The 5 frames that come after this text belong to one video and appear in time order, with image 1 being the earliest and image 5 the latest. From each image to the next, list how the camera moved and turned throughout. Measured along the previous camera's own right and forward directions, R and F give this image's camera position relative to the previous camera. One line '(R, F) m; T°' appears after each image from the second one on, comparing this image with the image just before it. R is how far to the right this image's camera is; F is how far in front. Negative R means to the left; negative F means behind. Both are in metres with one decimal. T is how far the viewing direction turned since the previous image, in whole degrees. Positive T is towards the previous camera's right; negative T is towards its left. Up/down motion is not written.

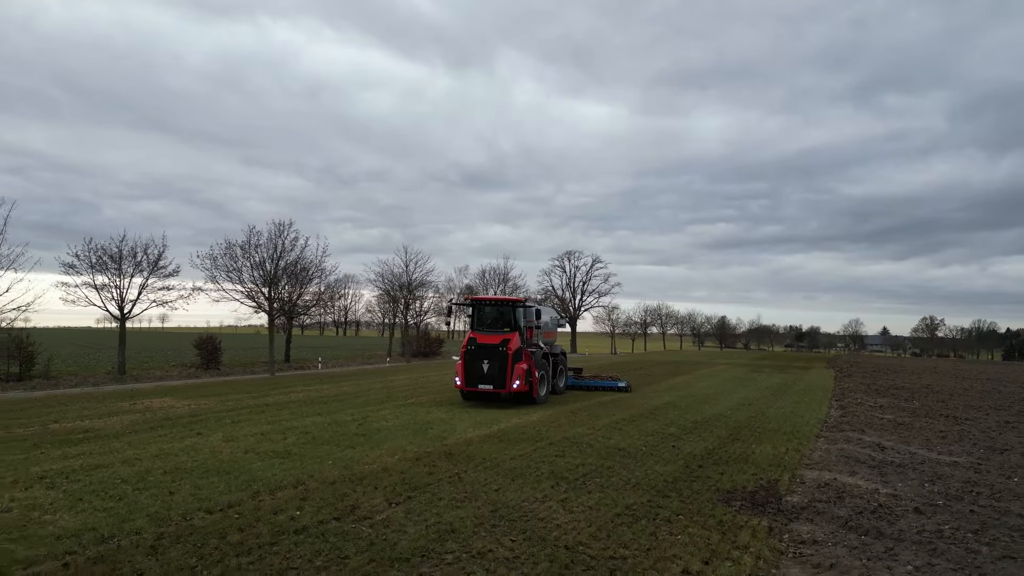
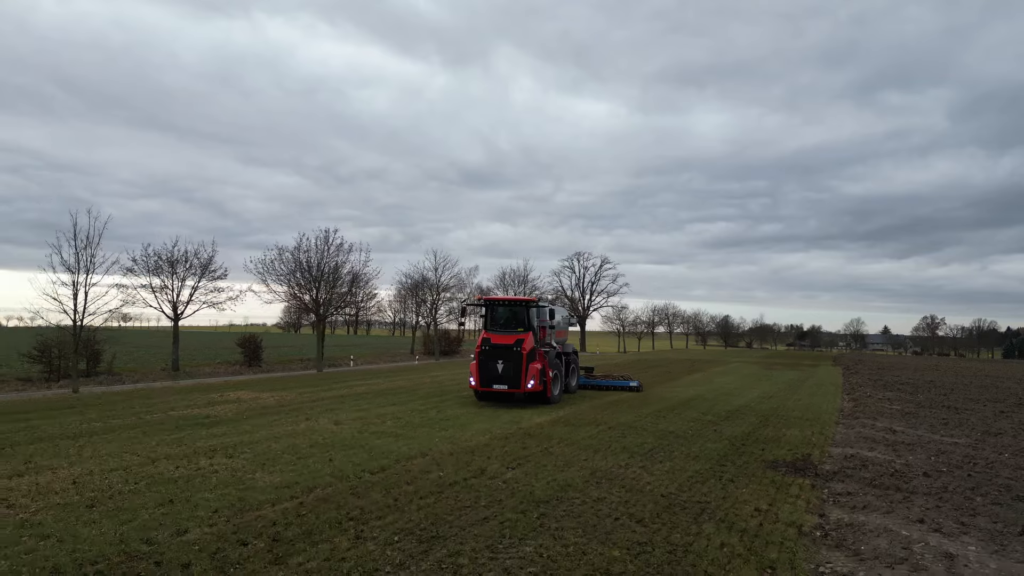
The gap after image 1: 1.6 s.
(-1.3, -1.6) m; 0°
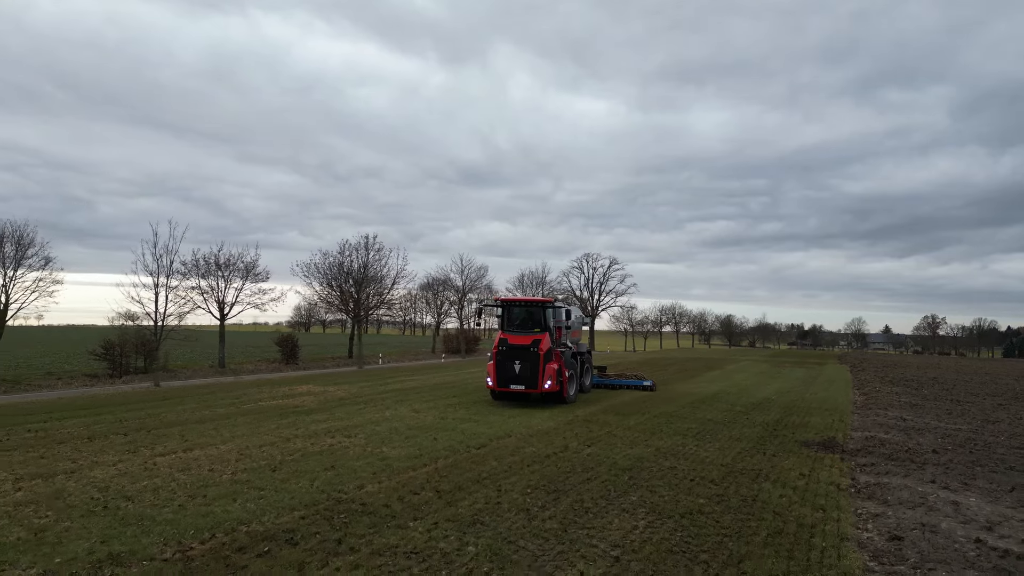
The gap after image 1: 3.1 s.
(-1.3, -1.6) m; 0°
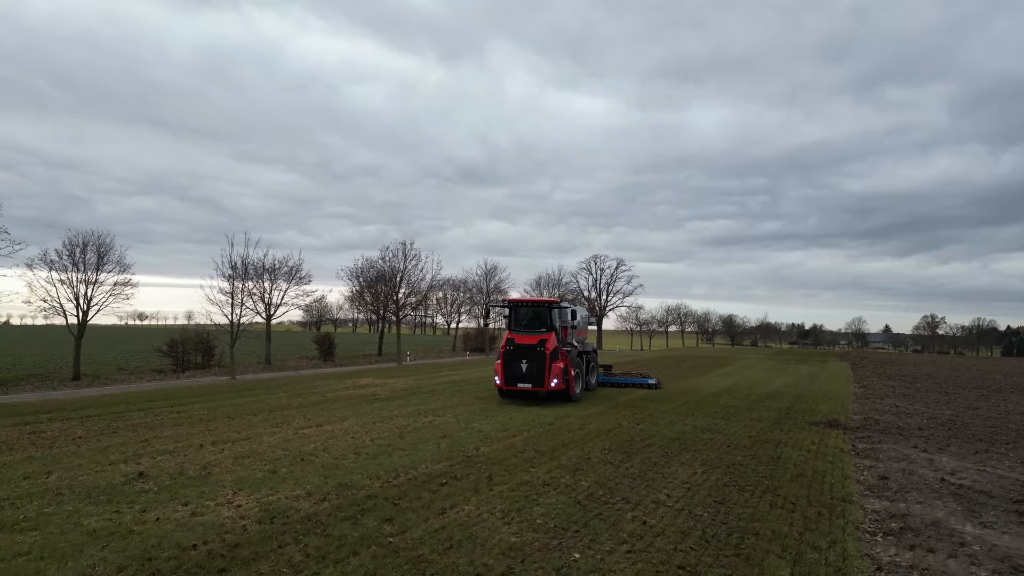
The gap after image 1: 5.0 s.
(-1.4, -2.2) m; 0°
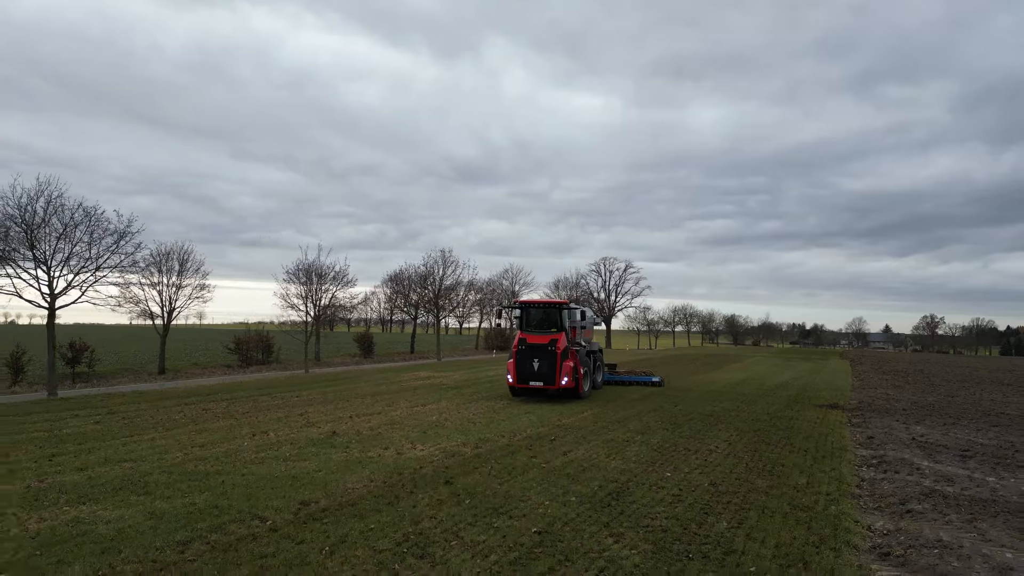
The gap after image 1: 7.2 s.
(-1.6, -2.8) m; 0°
